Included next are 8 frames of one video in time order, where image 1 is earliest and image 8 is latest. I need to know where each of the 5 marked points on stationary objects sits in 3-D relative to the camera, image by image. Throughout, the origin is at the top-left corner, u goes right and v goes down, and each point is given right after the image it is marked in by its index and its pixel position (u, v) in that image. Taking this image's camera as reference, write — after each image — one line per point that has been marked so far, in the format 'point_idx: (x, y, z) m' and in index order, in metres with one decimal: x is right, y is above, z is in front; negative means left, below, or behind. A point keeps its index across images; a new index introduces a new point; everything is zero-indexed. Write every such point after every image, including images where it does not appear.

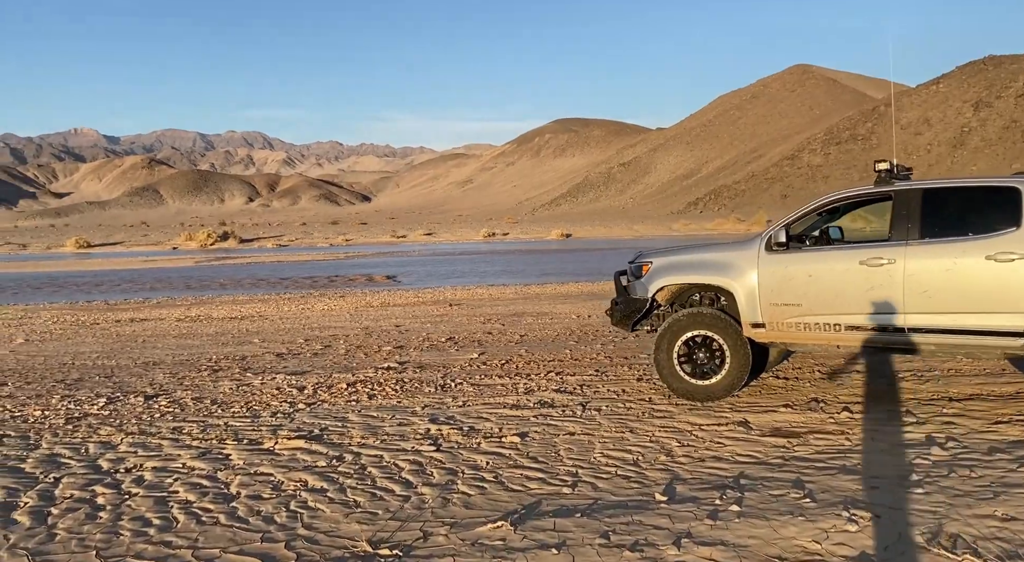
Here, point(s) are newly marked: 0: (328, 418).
0: (-1.5, -1.1, +6.7) m
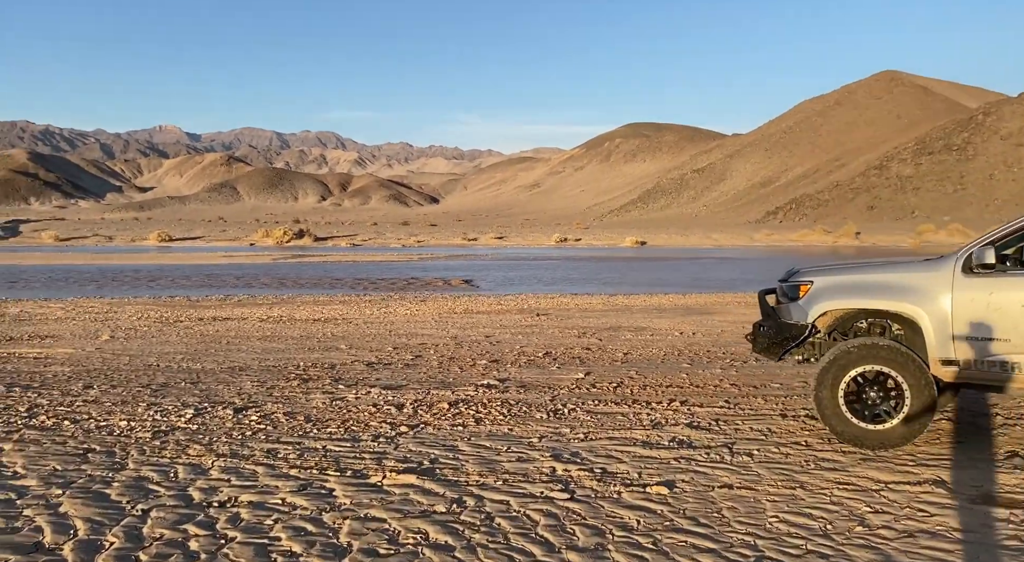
0: (-0.5, -1.2, +6.0) m
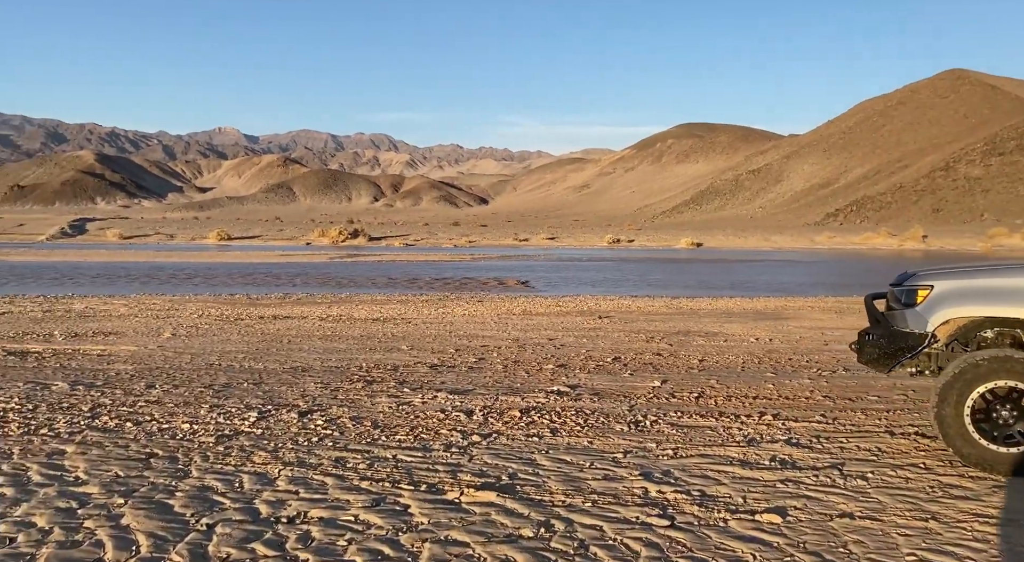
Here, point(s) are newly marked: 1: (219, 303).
0: (0.0, -1.2, +5.6) m
1: (-6.5, -0.5, +18.4) m
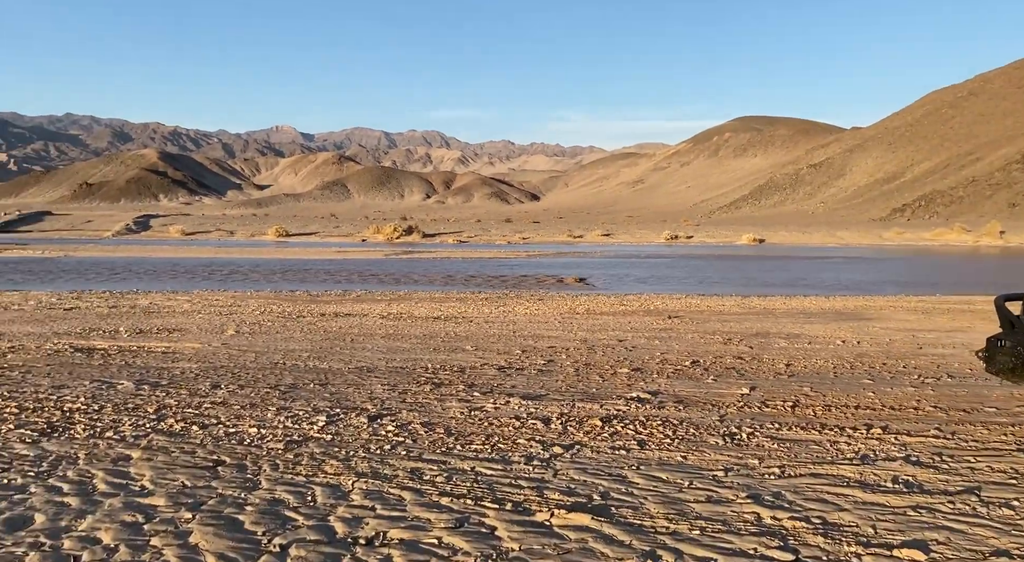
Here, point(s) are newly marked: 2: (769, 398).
0: (+0.6, -1.2, +5.2) m
1: (-5.1, -0.4, +18.3) m
2: (+2.4, -1.1, +7.7) m
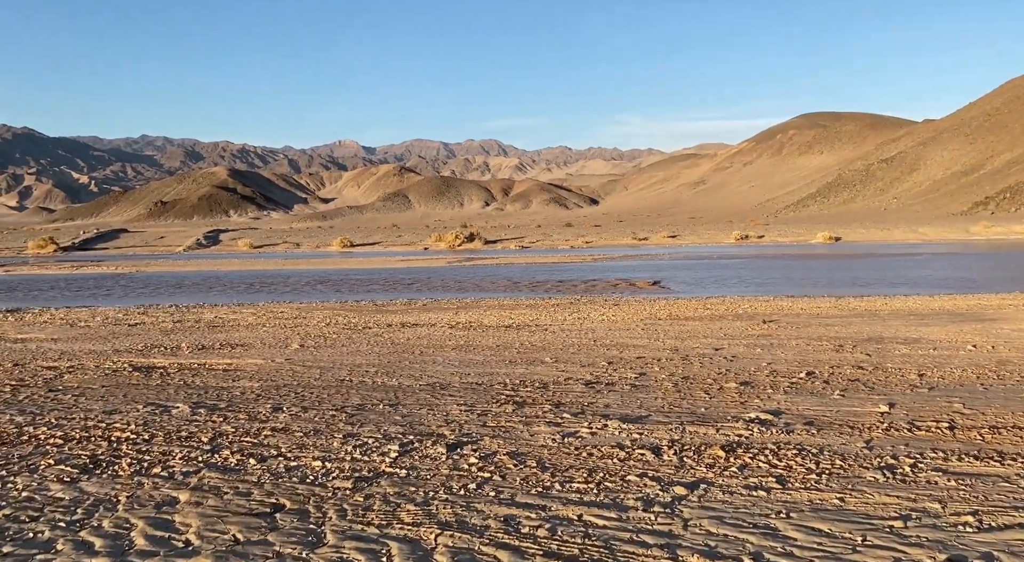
0: (+1.2, -1.2, +4.1) m
1: (-3.6, -0.6, +17.7) m
2: (+3.1, -1.1, +6.5) m
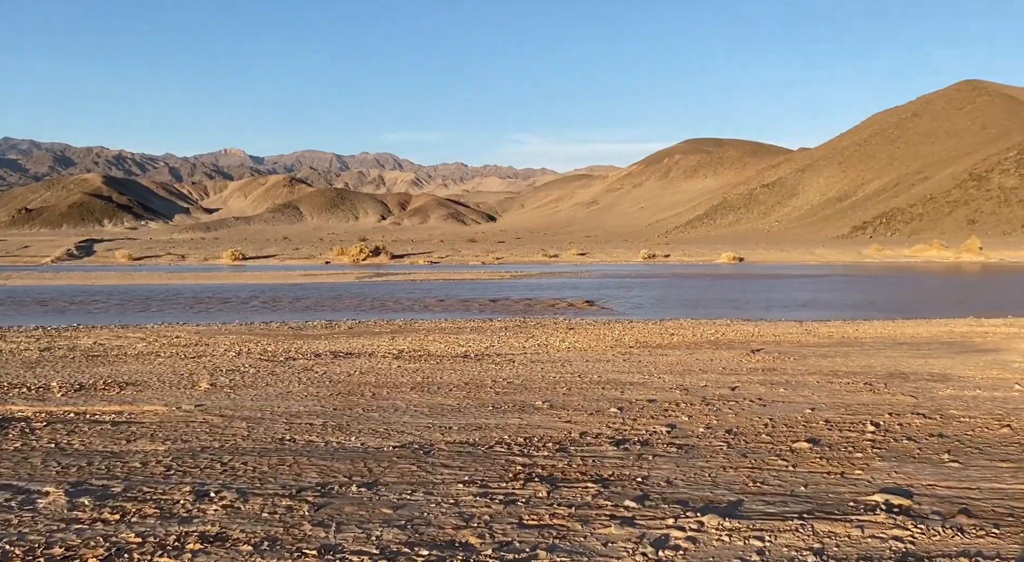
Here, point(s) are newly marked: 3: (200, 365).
0: (+1.7, -1.4, +2.3) m
1: (-4.7, -1.0, +15.1) m
2: (+3.4, -1.3, +4.9) m
3: (-4.3, -1.1, +11.3) m
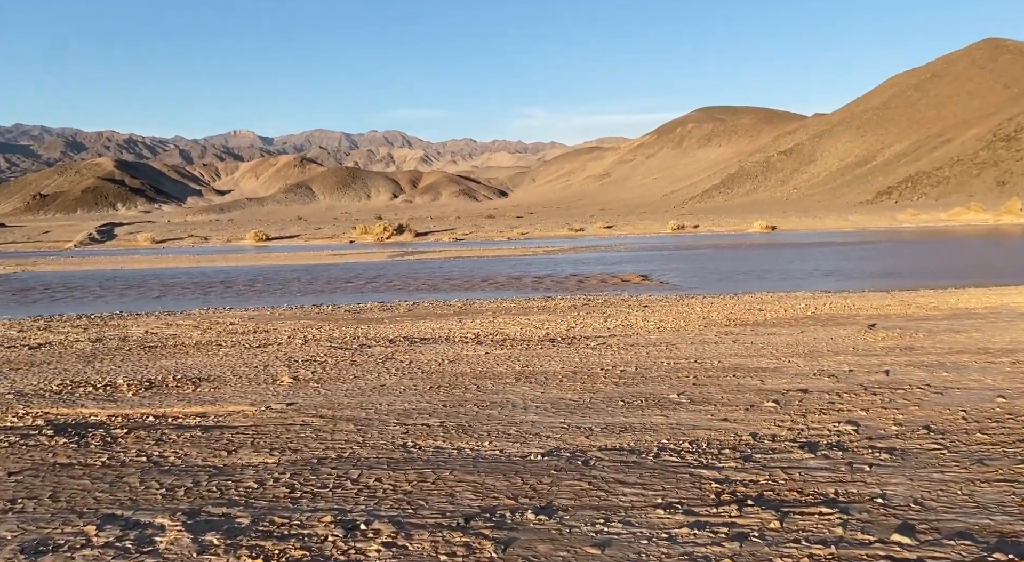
0: (+2.8, -1.3, +1.3) m
1: (-3.4, -0.7, +14.2) m
2: (+4.5, -1.1, +3.8) m
3: (-3.1, -0.9, +10.4) m
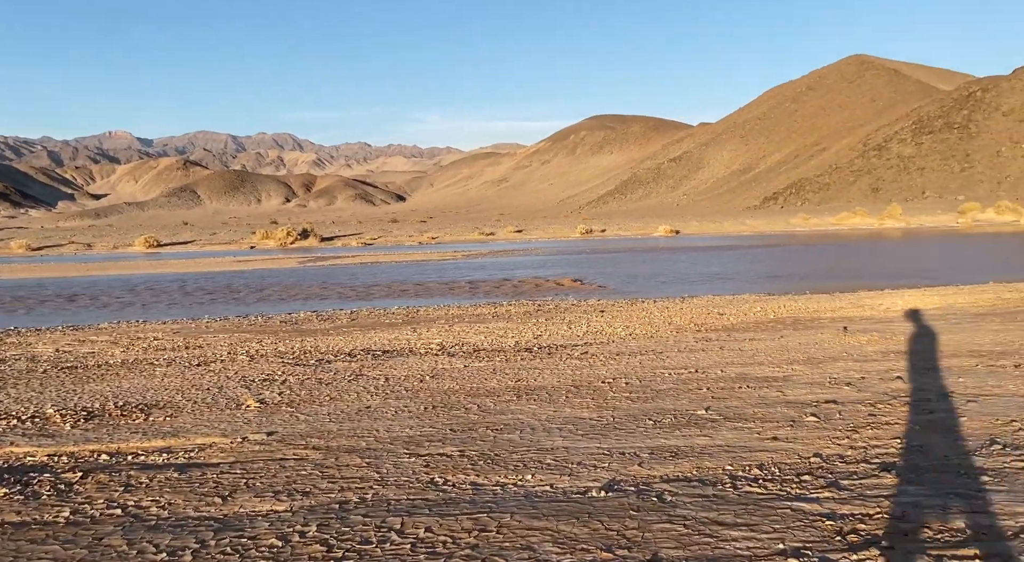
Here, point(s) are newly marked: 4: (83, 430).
0: (+3.7, -1.3, +0.9) m
1: (-4.1, -0.8, +13.0) m
2: (+5.0, -1.1, +3.7) m
3: (-3.3, -1.0, +9.2) m
4: (-3.5, -1.2, +6.9) m
